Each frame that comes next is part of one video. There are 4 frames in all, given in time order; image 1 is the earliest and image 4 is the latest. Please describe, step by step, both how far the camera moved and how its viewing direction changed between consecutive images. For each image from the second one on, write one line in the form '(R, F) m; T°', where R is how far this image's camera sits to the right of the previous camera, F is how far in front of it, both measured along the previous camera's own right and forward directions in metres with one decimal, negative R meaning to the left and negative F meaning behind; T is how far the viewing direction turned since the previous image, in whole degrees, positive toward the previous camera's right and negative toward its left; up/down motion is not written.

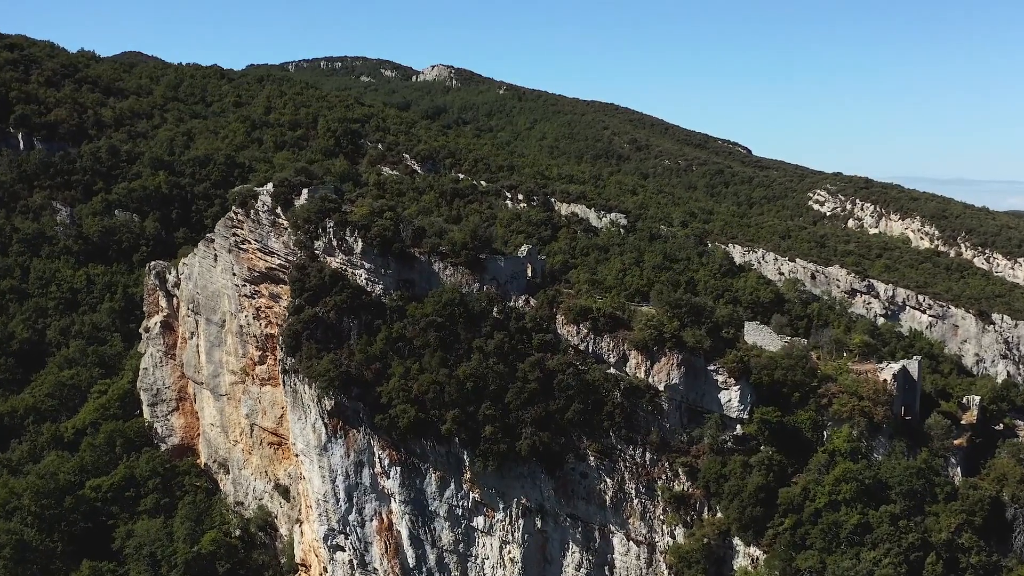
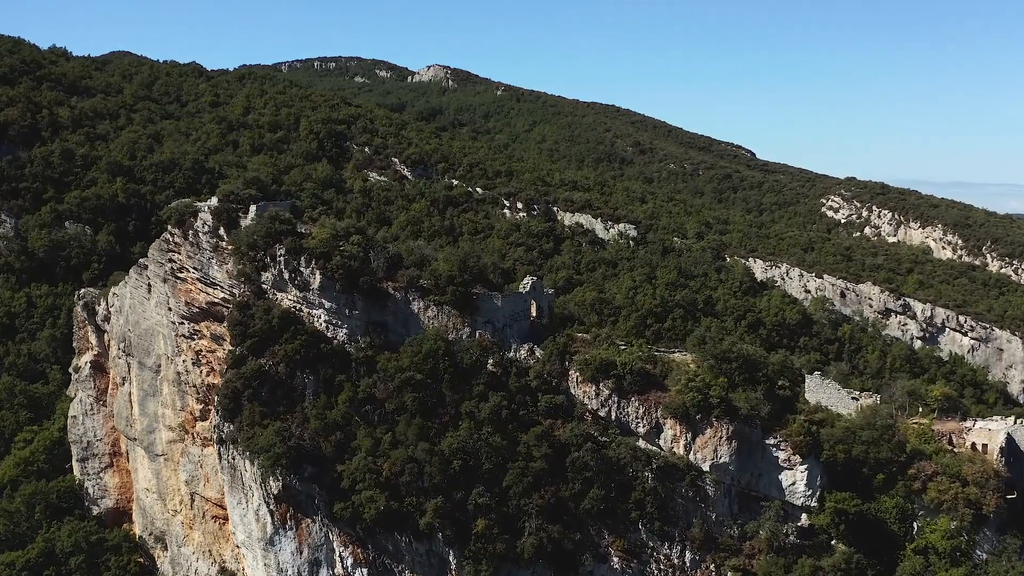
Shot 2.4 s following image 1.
(-0.1, +5.9) m; 0°
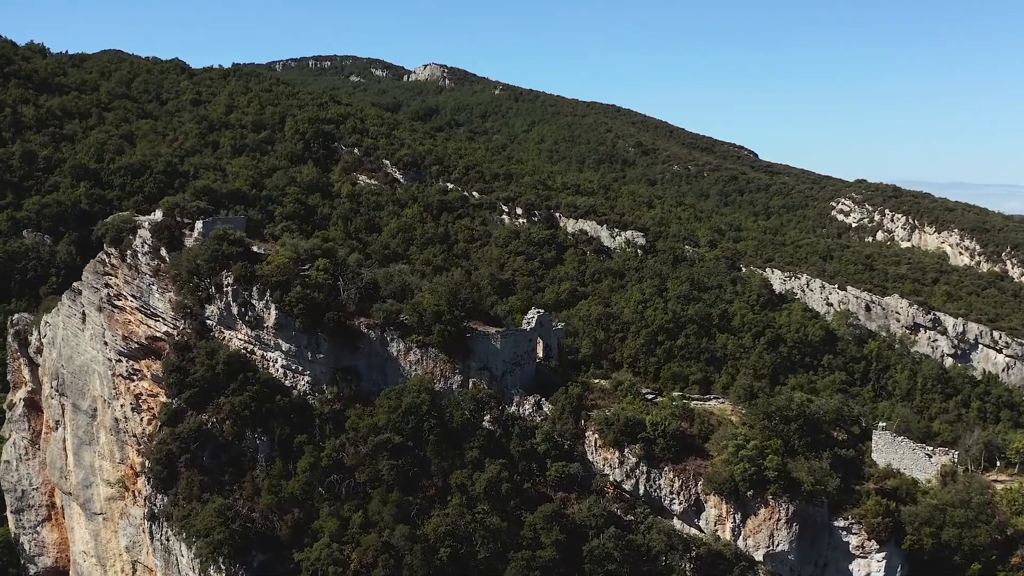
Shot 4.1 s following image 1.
(-0.1, +4.2) m; 0°
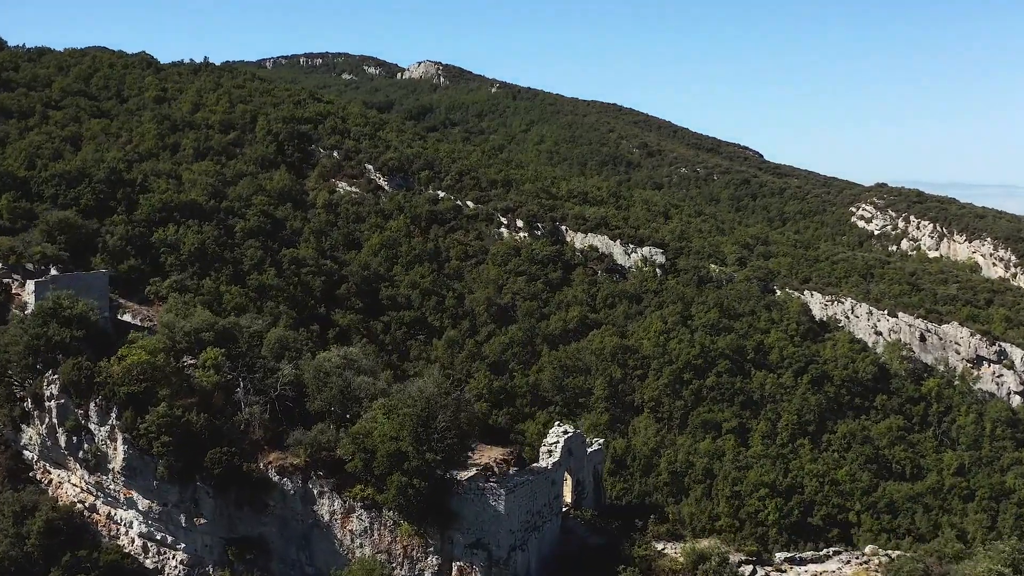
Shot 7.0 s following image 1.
(-0.2, +7.1) m; 0°
